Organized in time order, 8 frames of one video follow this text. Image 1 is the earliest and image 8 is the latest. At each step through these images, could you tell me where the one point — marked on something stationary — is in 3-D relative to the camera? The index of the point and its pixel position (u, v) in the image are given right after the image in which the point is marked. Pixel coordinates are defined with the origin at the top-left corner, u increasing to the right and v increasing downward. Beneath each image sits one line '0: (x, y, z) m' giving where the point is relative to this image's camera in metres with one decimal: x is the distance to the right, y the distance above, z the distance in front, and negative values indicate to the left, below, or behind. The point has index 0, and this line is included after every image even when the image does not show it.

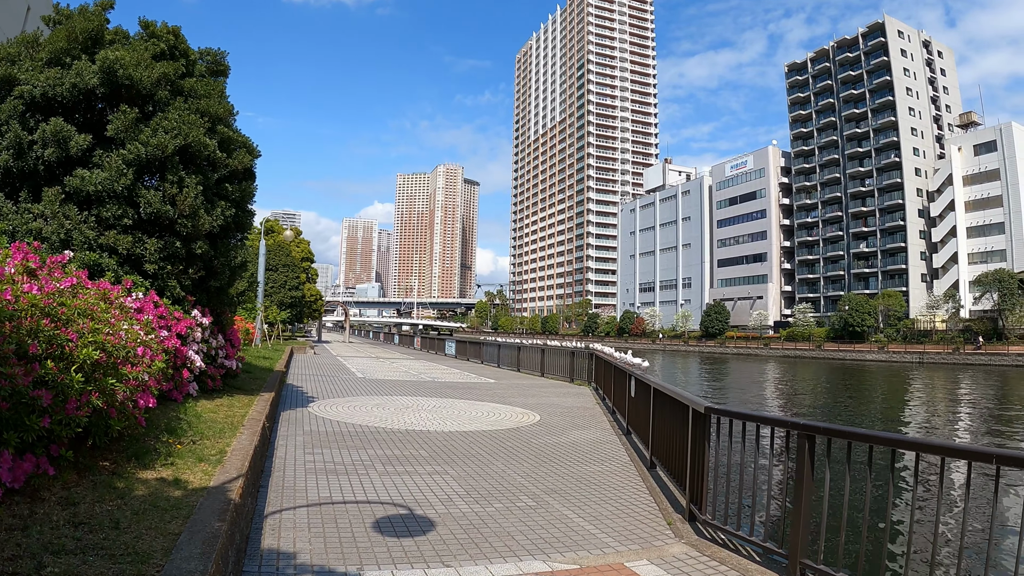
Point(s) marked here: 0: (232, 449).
0: (-2.2, -1.2, +4.7) m
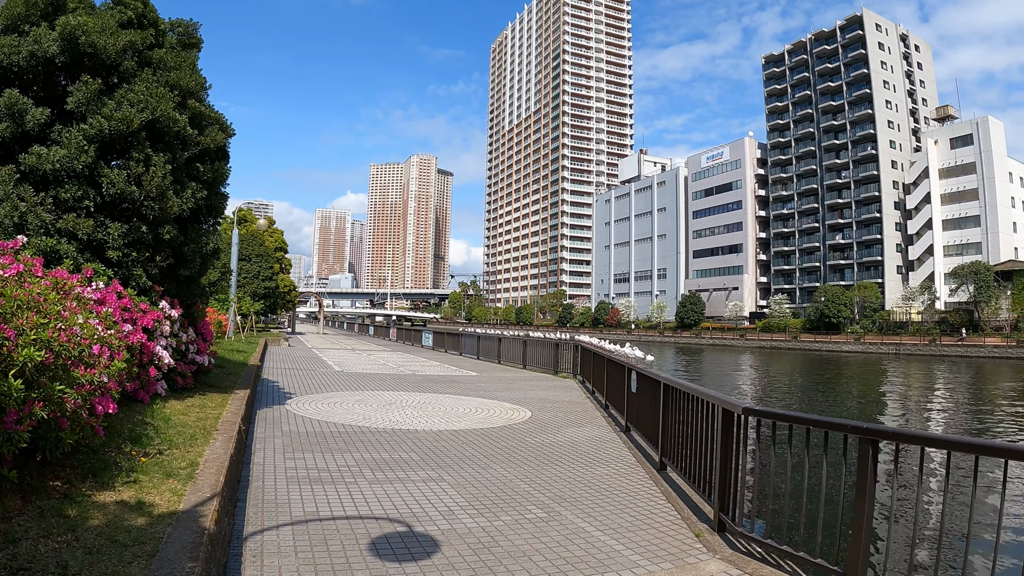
0: (-2.1, -1.2, +4.1) m
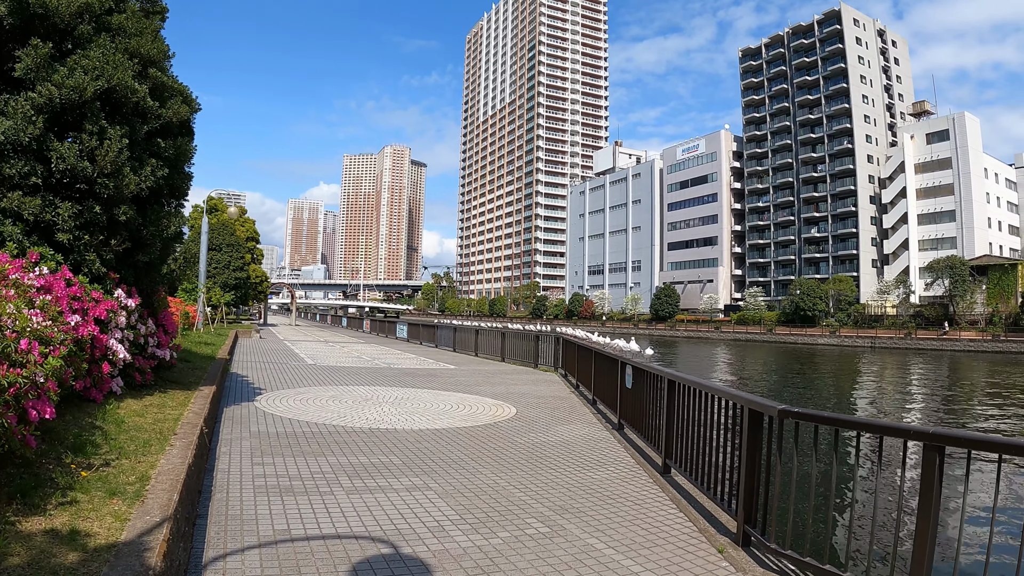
0: (-2.1, -1.1, +3.6) m
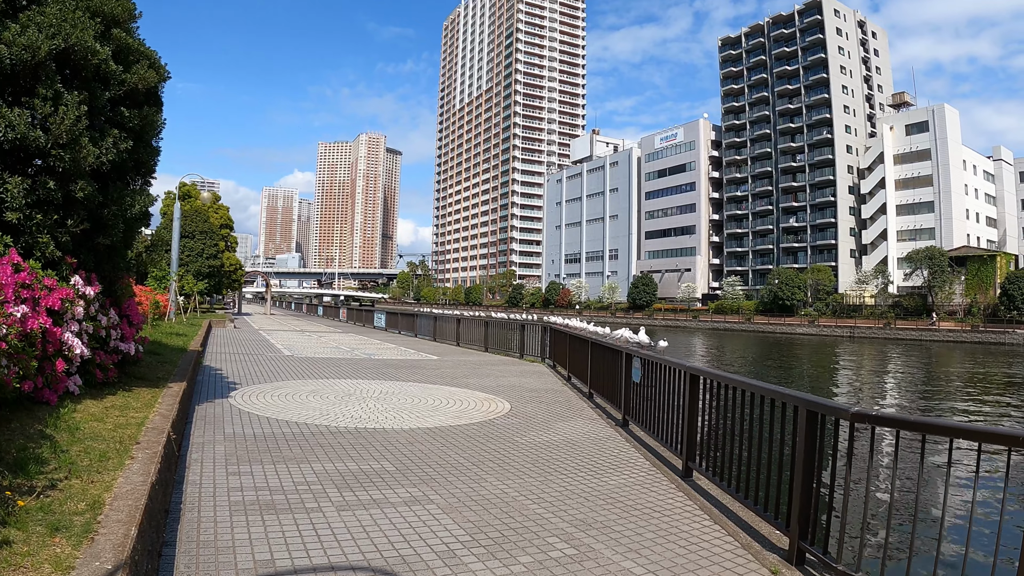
0: (-1.9, -1.0, +3.0) m
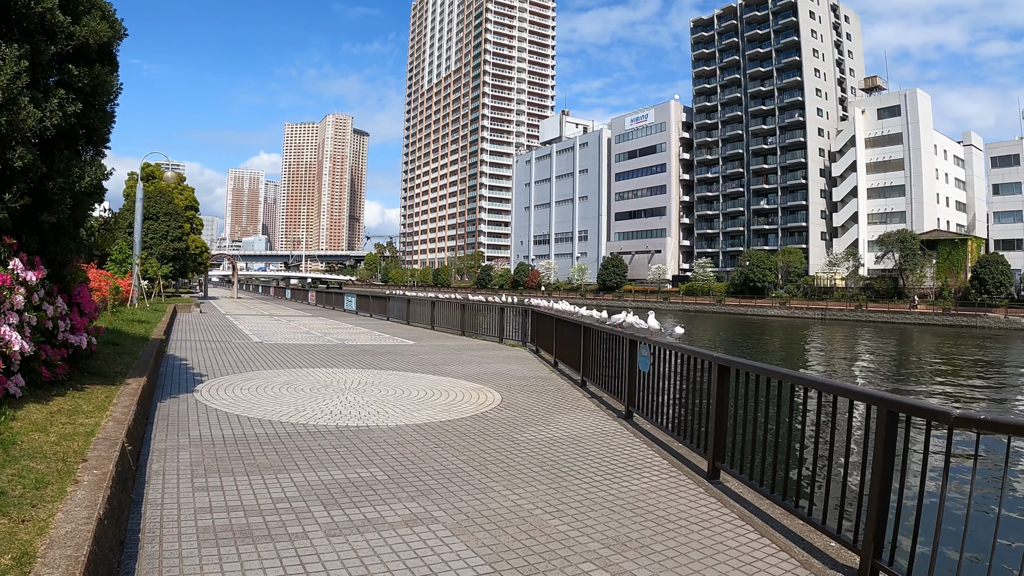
0: (-1.8, -1.0, +2.4) m
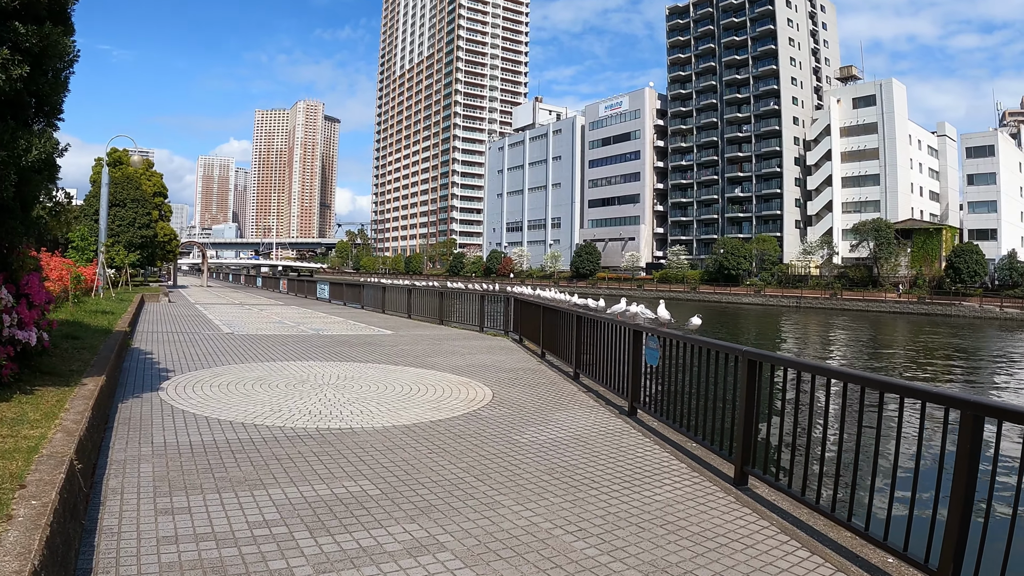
0: (-1.6, -1.0, +1.8) m
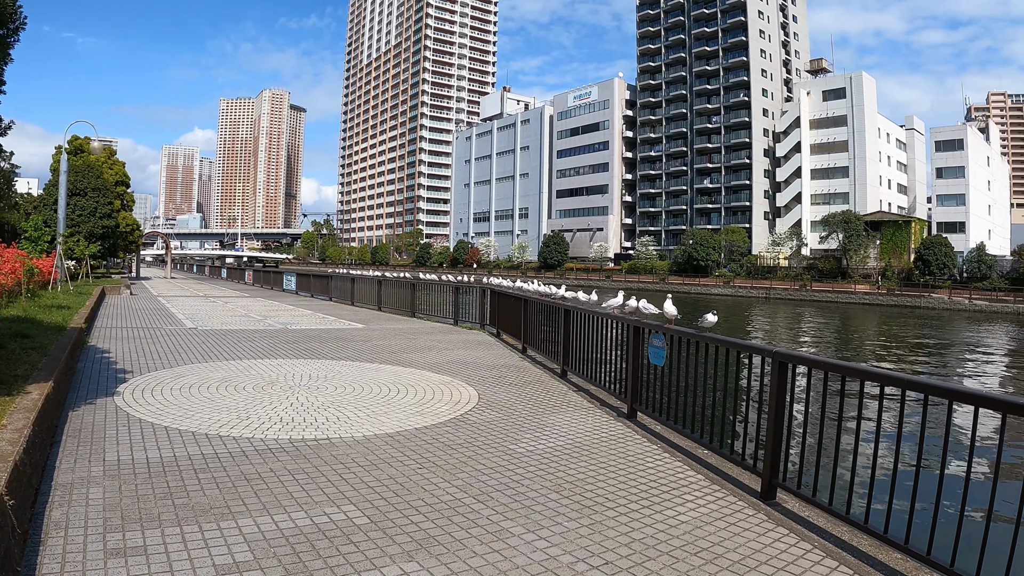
0: (-1.4, -1.0, +1.2) m
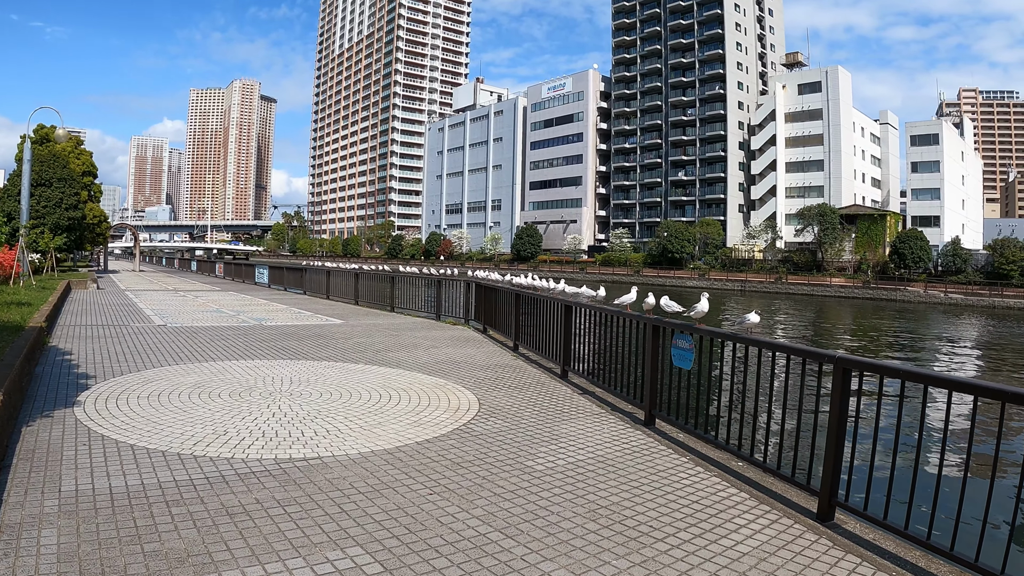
0: (-1.1, -1.0, +0.6) m
